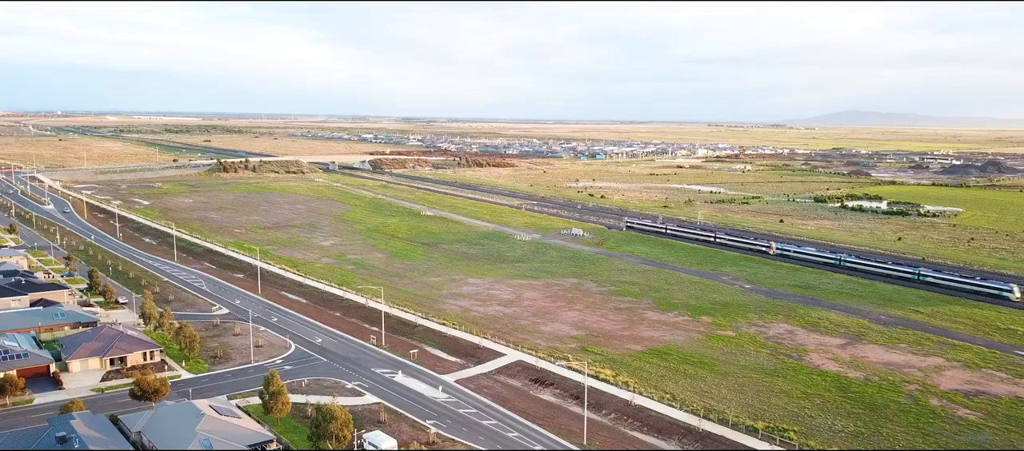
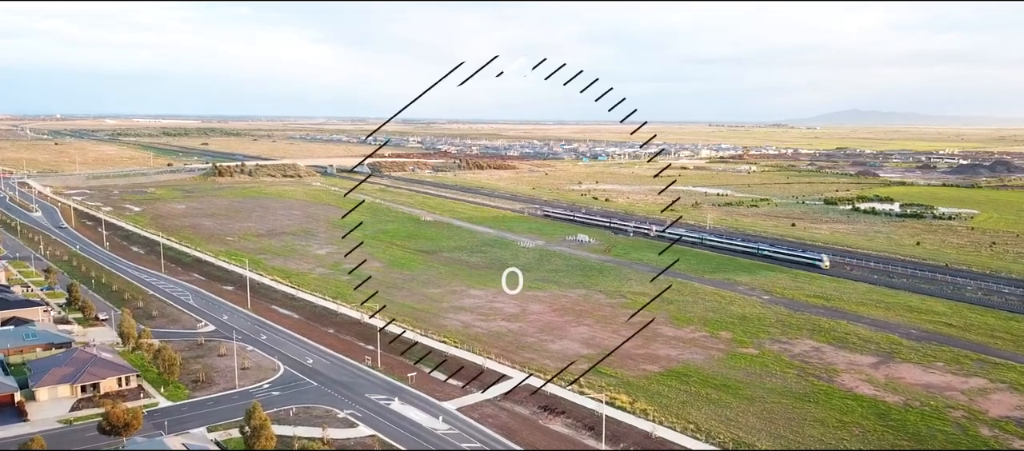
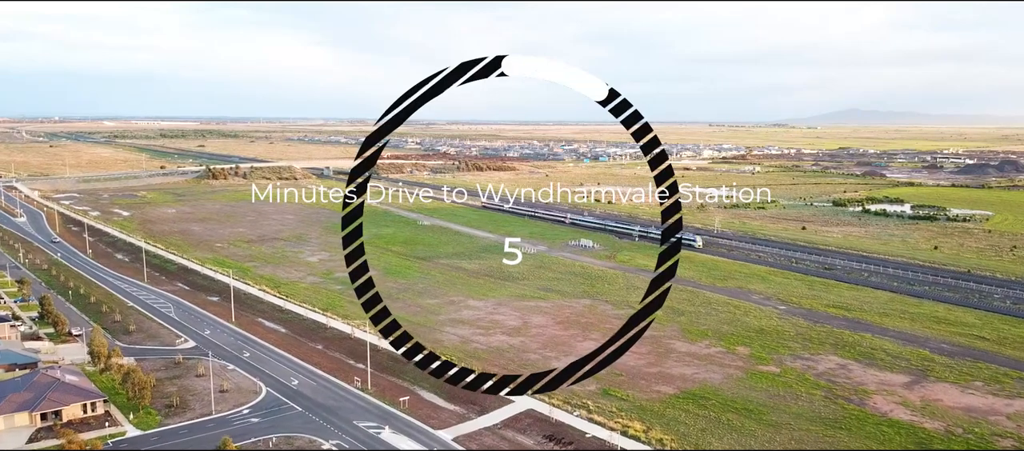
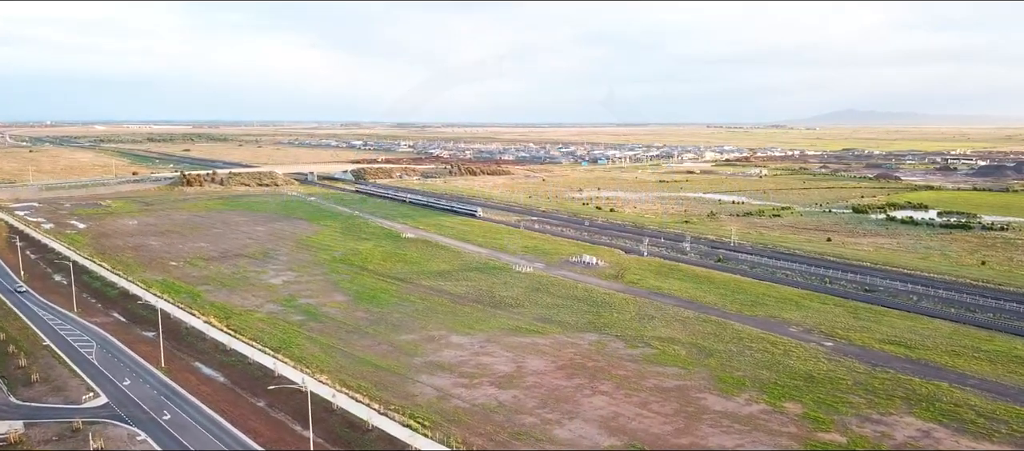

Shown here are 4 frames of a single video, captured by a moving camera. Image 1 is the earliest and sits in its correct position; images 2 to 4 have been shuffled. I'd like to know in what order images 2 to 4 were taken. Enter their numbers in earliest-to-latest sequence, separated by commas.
2, 3, 4
